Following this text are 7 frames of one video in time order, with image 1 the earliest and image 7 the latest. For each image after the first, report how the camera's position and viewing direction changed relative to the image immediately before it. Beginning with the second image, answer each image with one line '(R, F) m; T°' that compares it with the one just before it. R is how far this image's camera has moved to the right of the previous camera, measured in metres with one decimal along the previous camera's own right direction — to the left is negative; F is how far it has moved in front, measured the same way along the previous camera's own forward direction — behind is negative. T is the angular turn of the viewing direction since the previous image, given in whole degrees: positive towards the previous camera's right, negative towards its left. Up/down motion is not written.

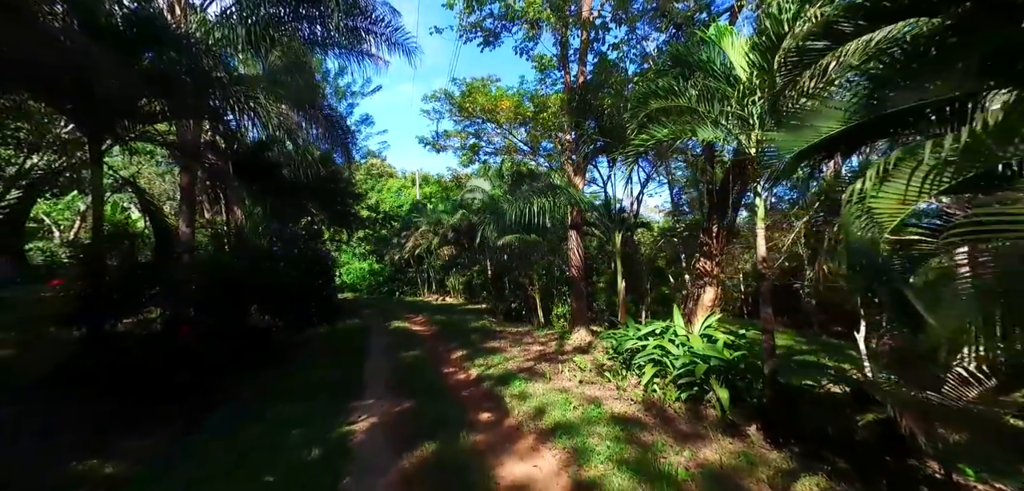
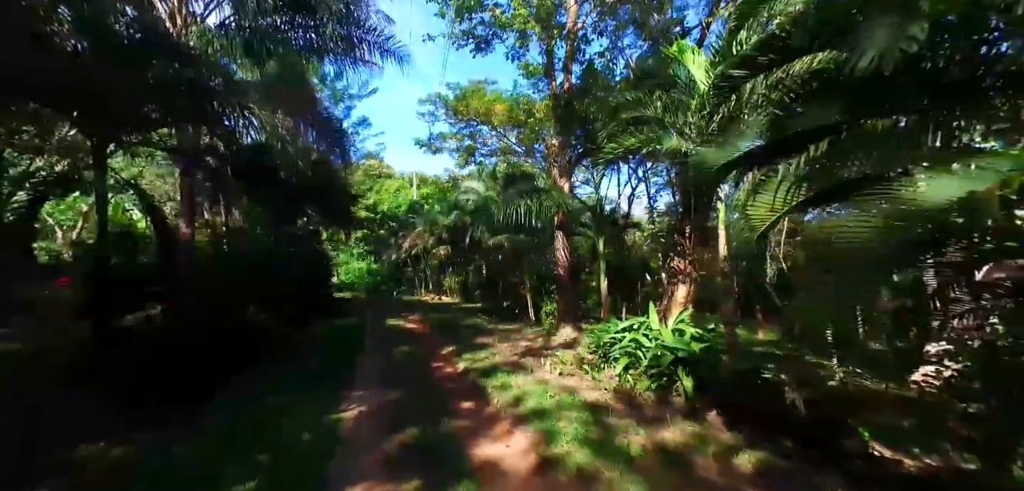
(+0.2, -0.4) m; 0°
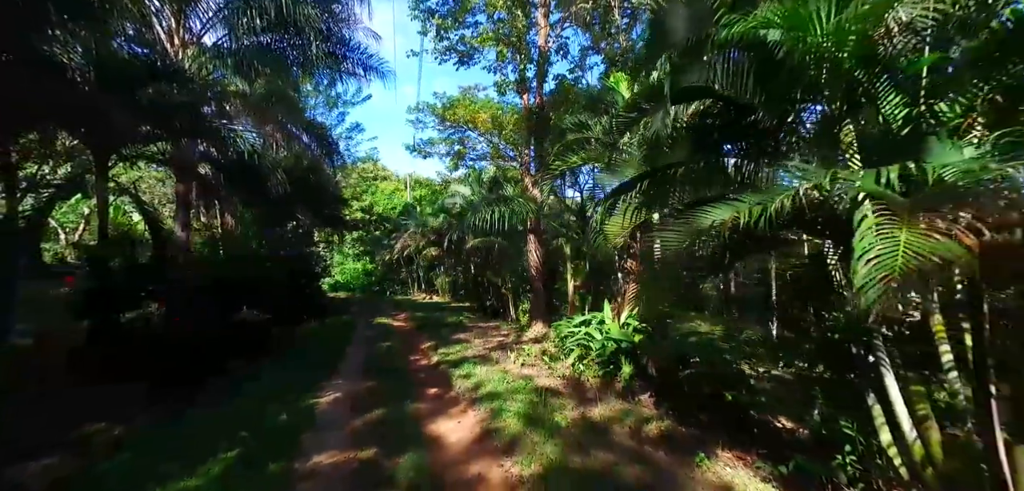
(+0.5, -0.7) m; 0°
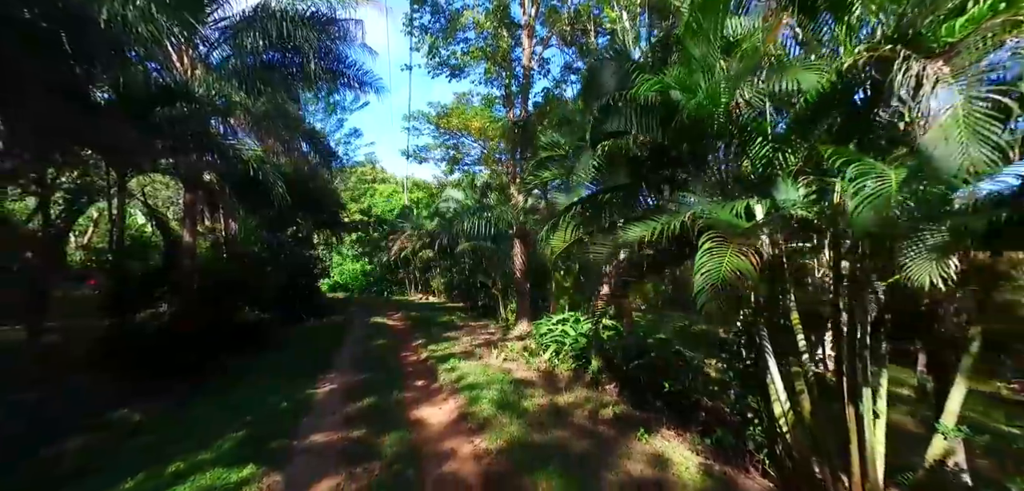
(+0.3, -0.6) m; 0°
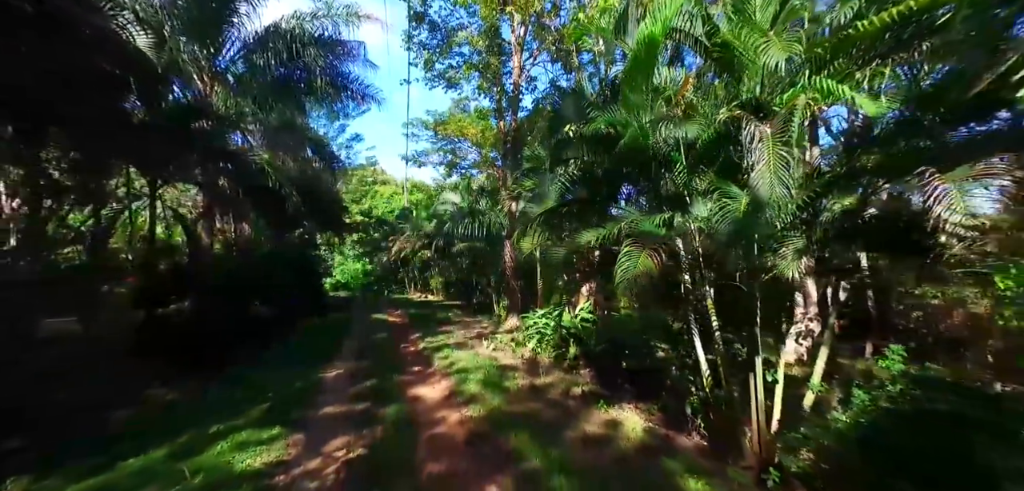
(+0.2, -0.8) m; 0°
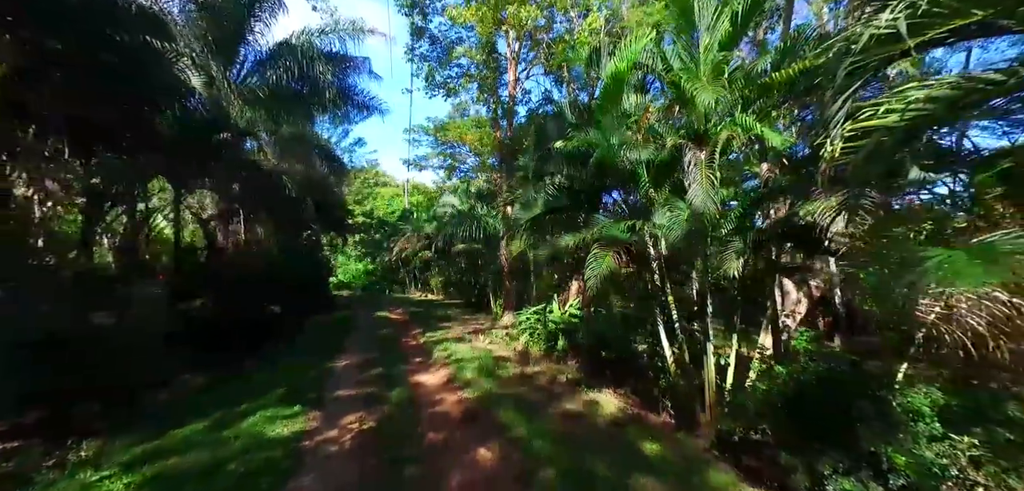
(+0.1, -0.7) m; 0°
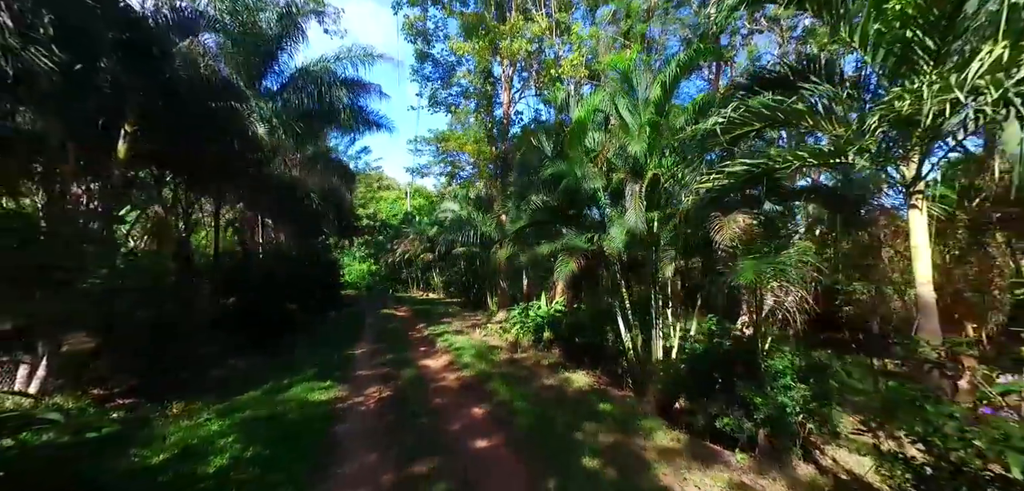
(+0.2, -1.3) m; 0°
